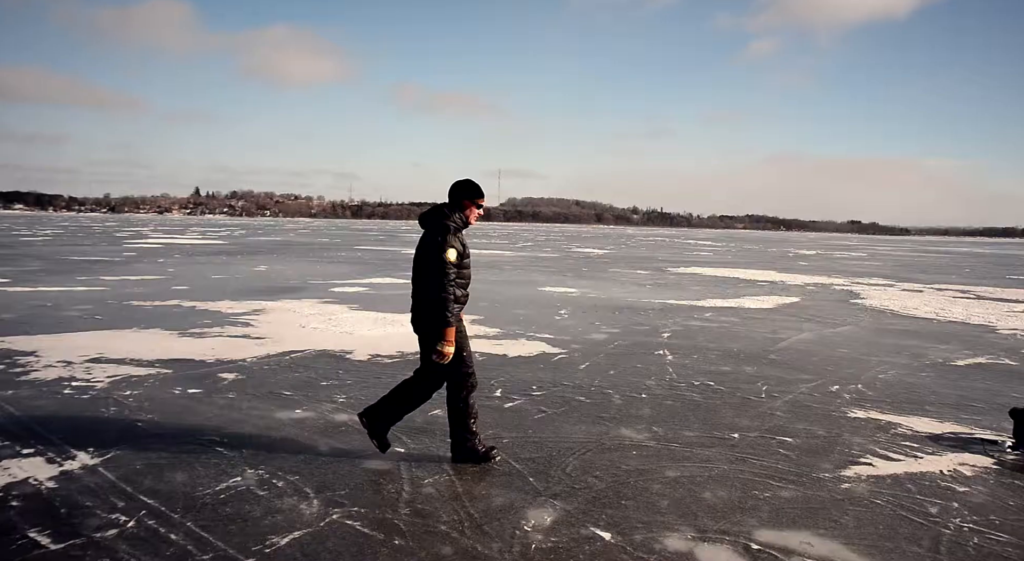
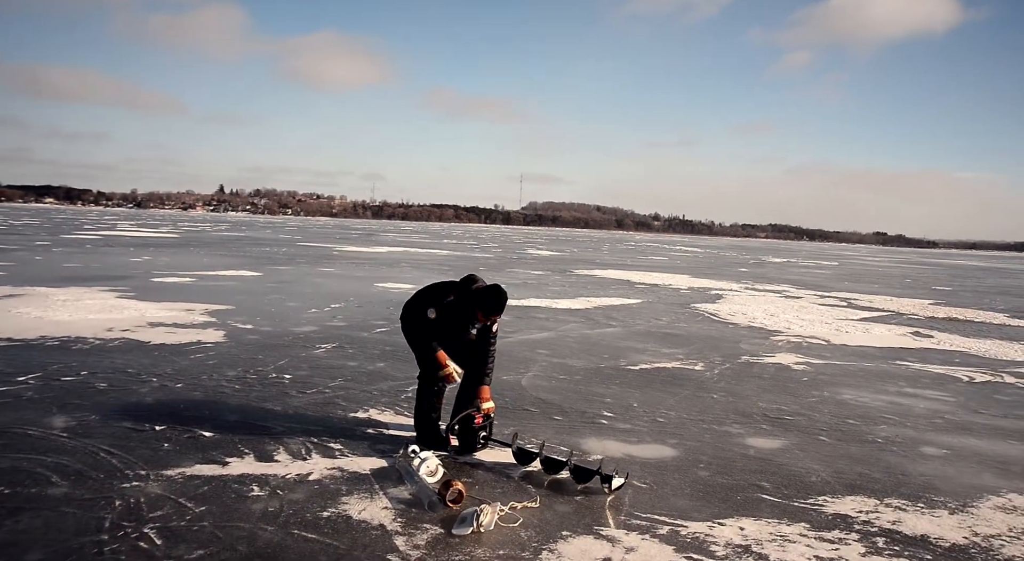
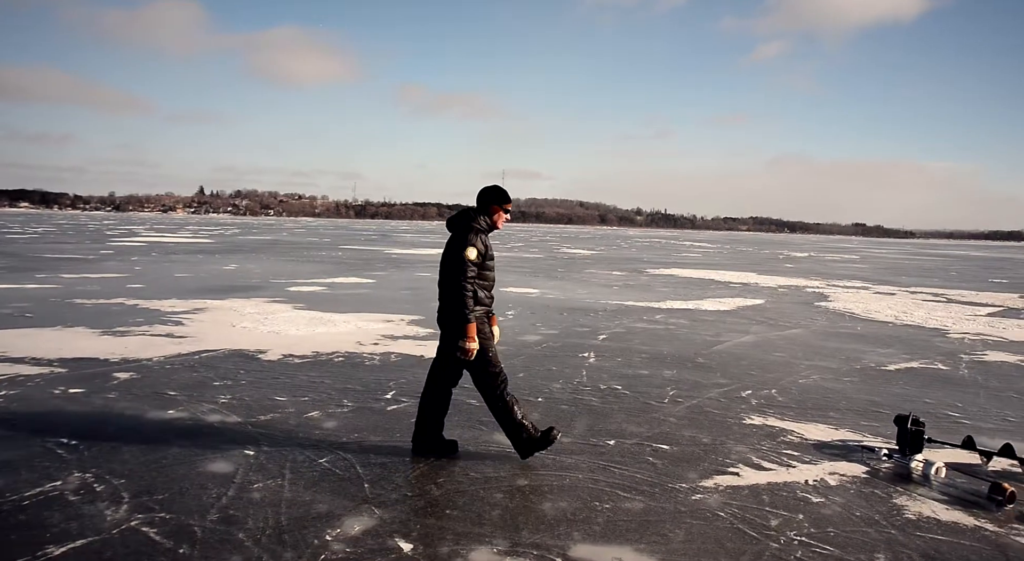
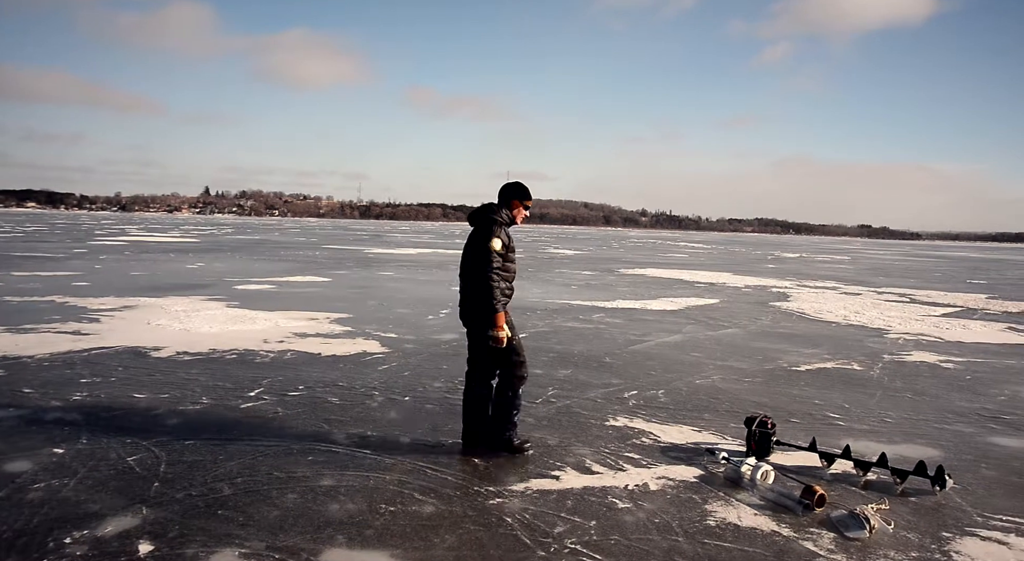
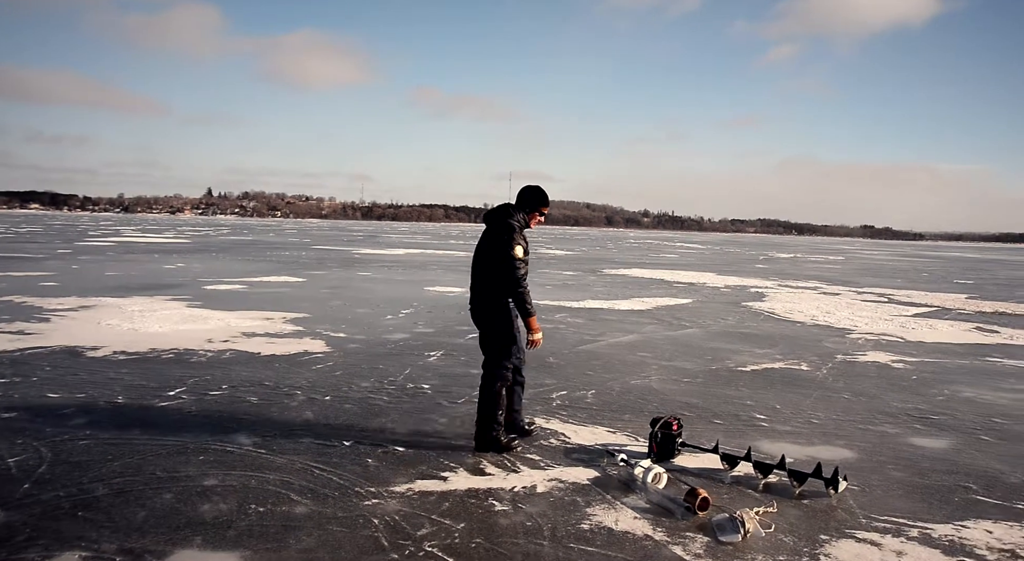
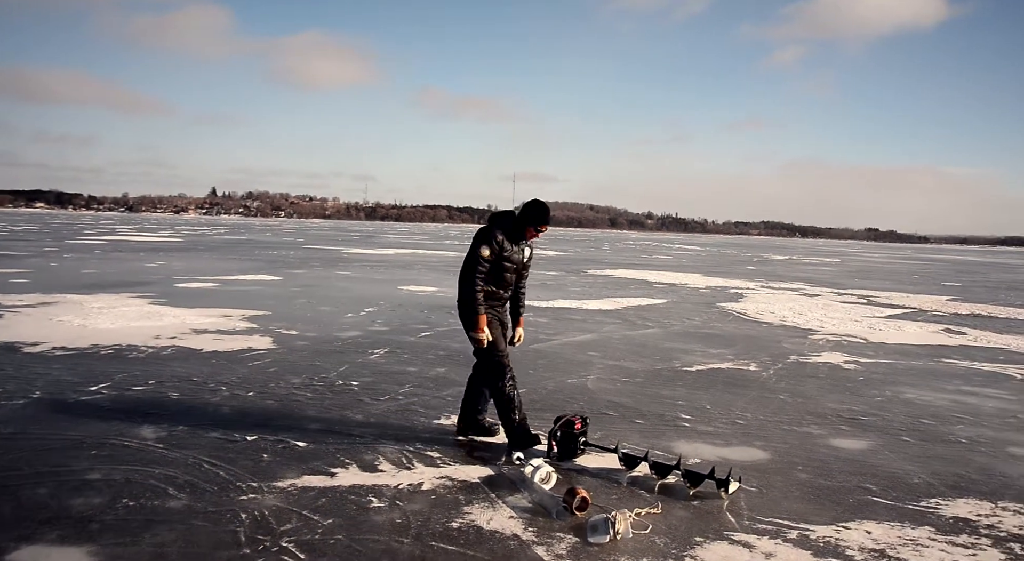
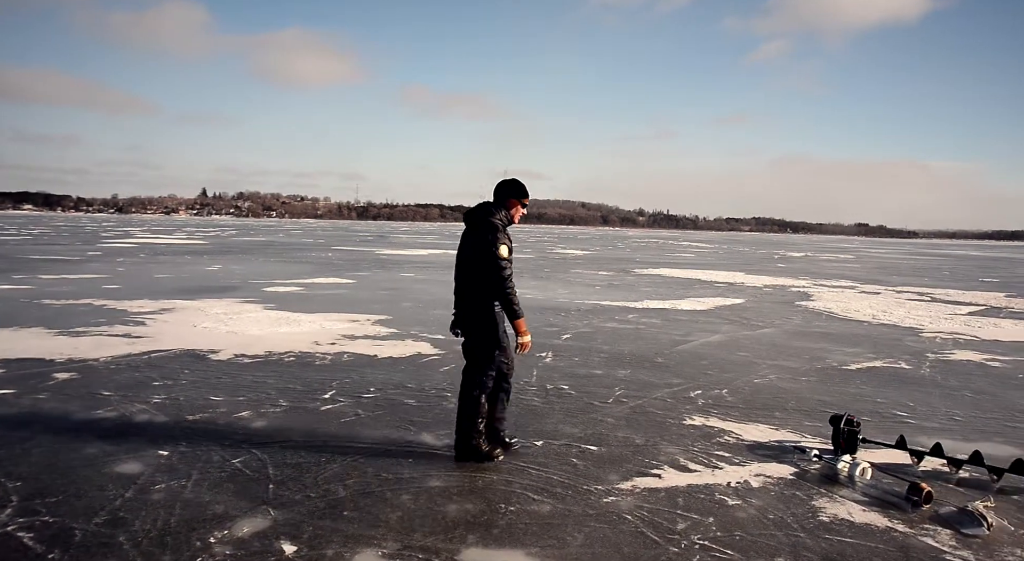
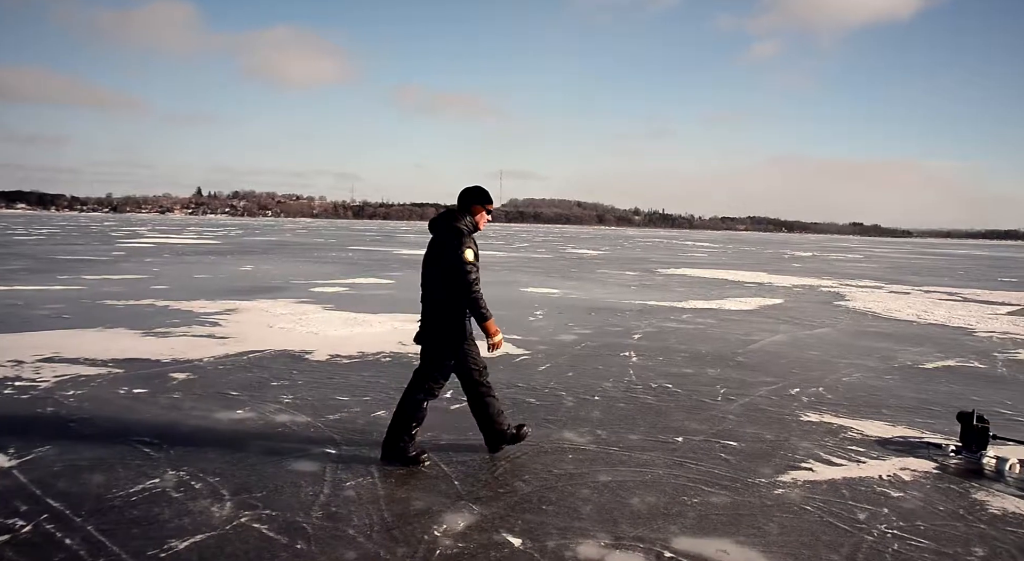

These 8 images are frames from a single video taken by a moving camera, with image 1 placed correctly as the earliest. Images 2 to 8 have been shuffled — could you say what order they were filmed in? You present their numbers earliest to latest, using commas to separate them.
8, 3, 7, 4, 5, 6, 2
